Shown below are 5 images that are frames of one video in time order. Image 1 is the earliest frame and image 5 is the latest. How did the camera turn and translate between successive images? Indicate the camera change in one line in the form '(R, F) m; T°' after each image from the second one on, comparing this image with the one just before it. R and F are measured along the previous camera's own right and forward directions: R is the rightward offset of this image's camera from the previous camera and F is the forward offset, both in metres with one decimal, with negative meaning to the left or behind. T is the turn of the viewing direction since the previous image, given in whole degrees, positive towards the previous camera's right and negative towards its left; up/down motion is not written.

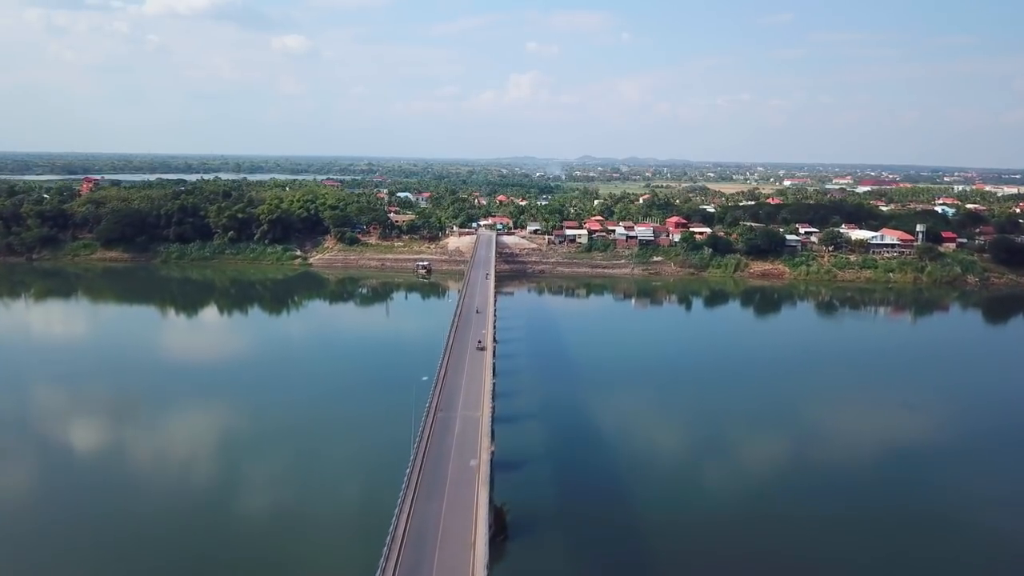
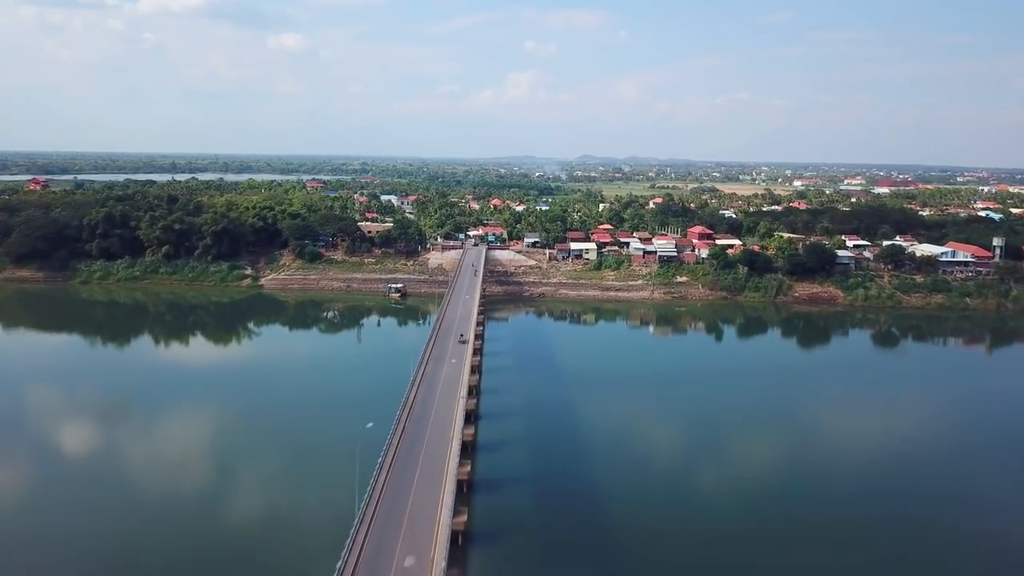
(+0.3, +7.1) m; 0°
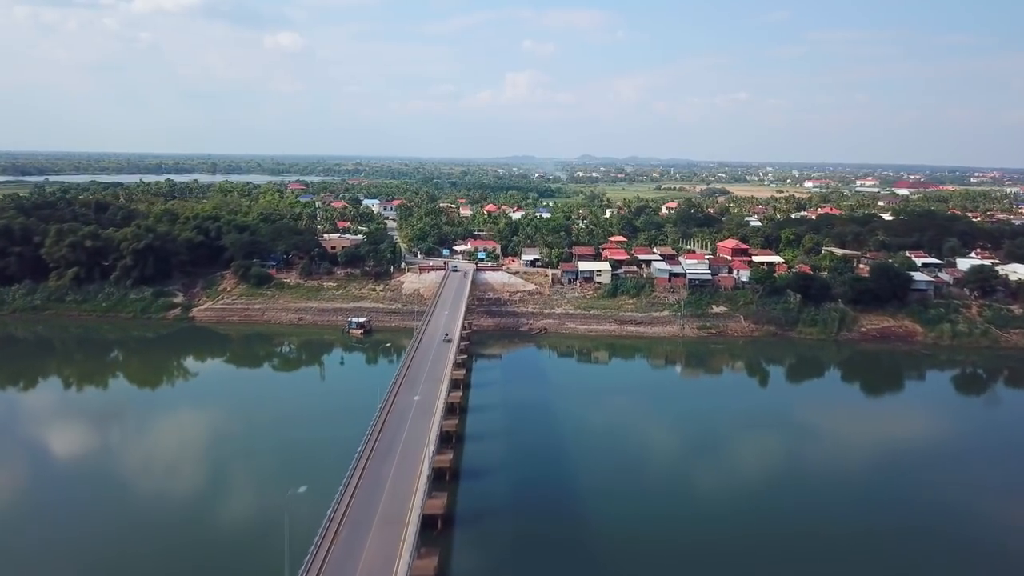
(+0.2, +6.8) m; 0°
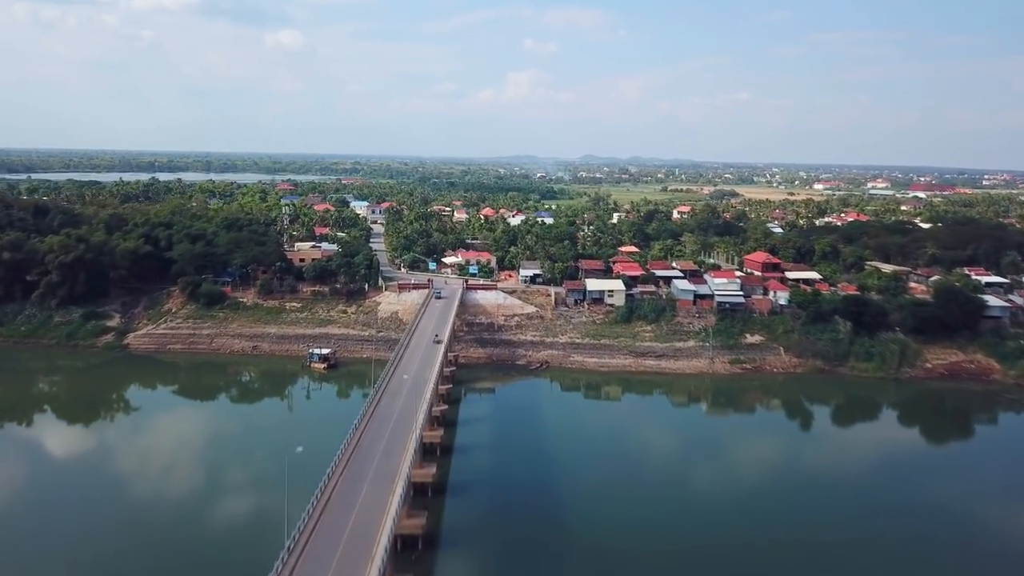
(+0.2, +4.4) m; 0°
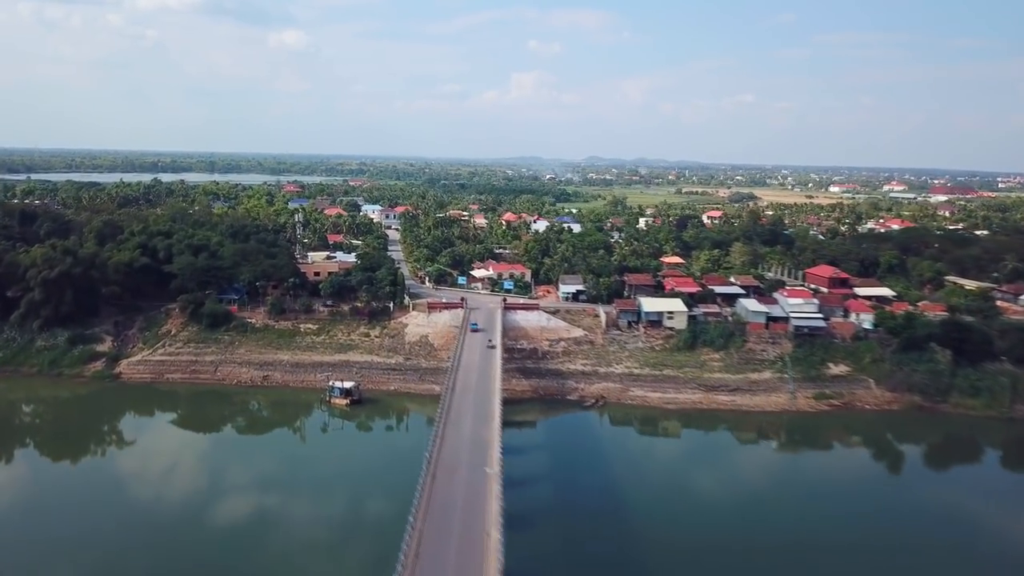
(-1.3, +2.9) m; 0°
